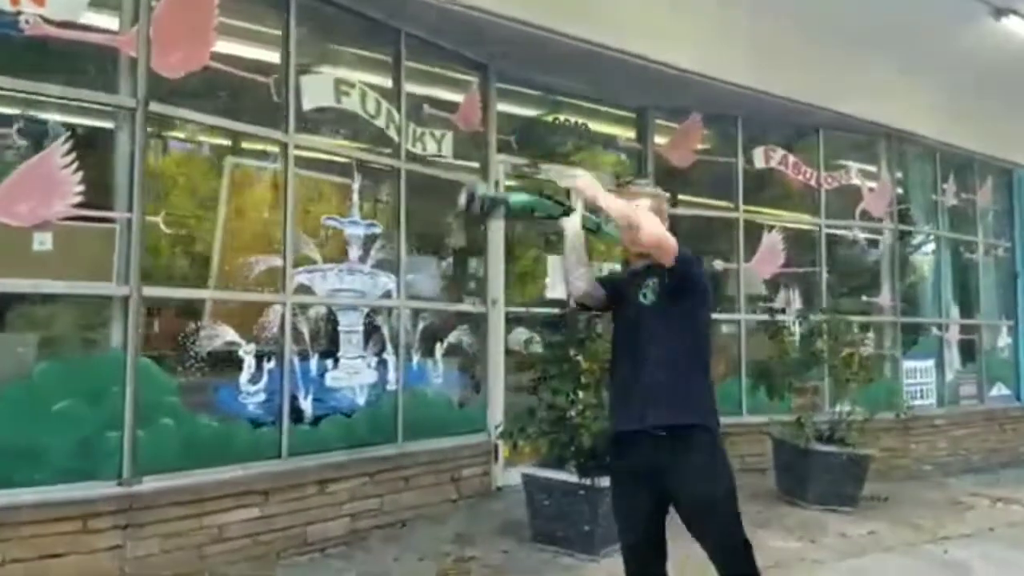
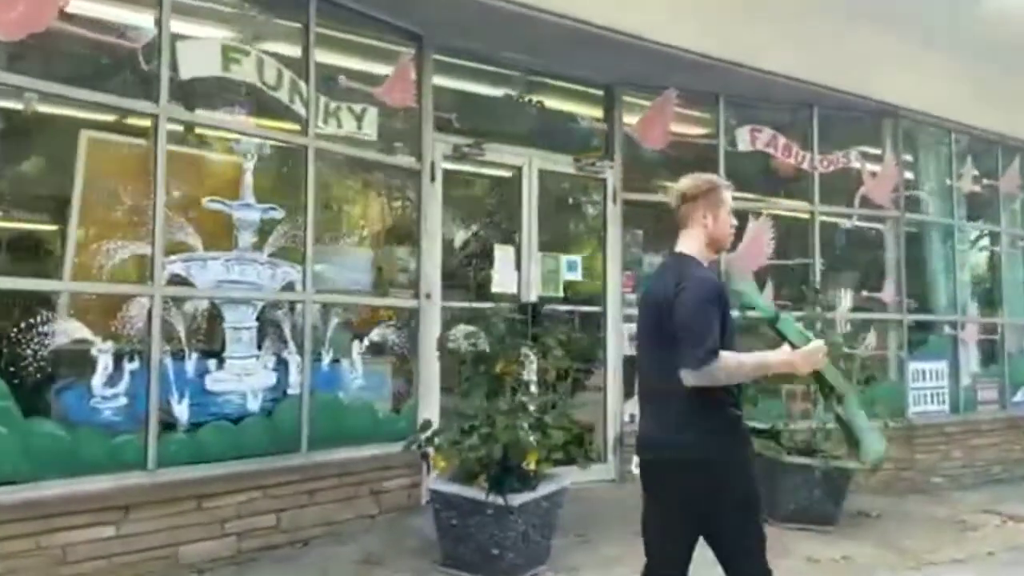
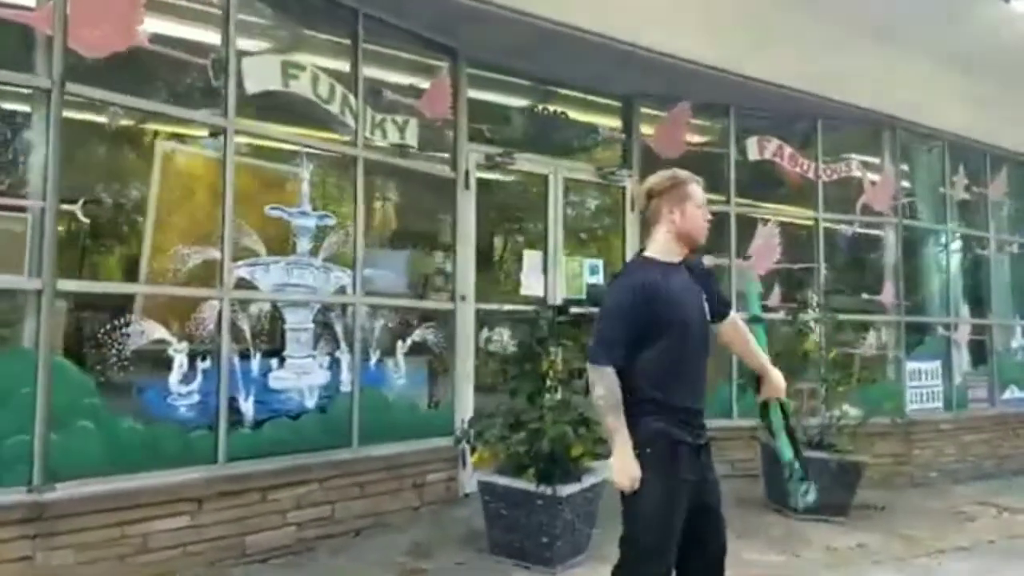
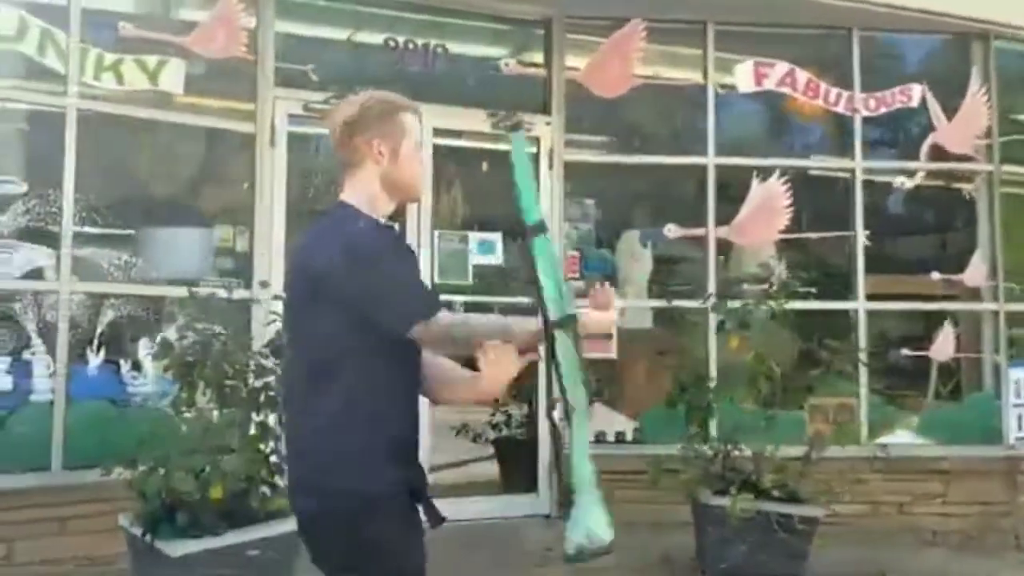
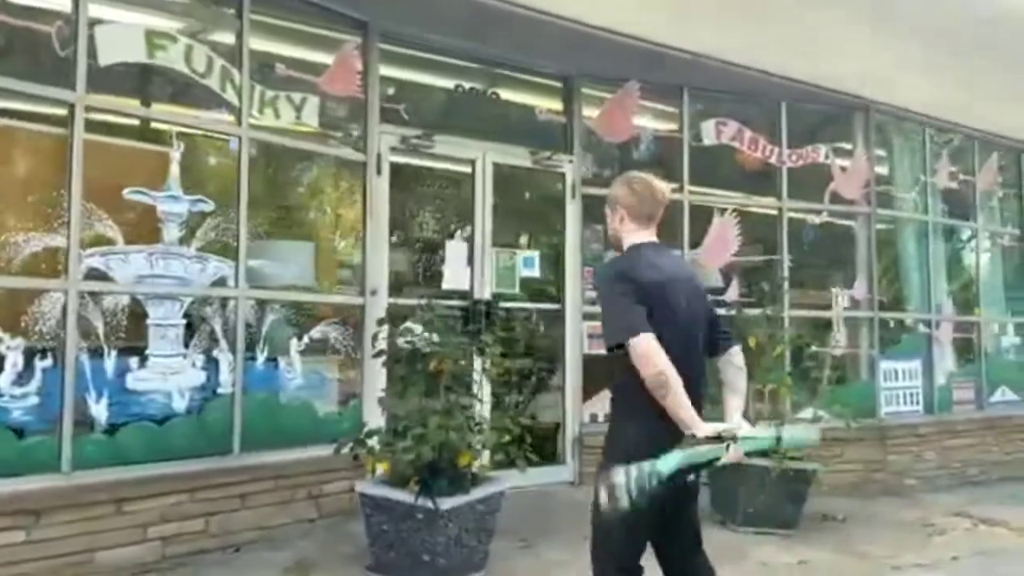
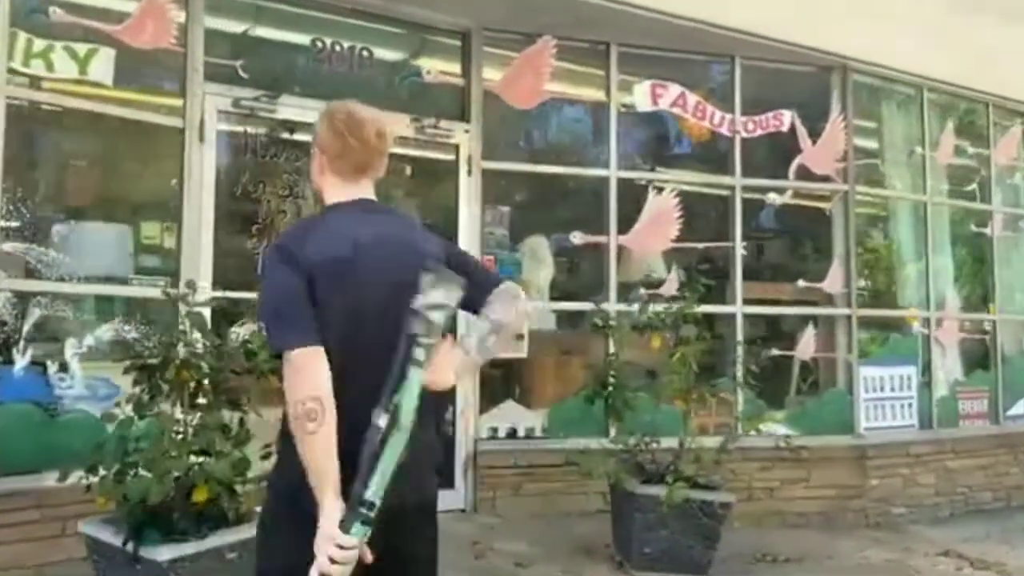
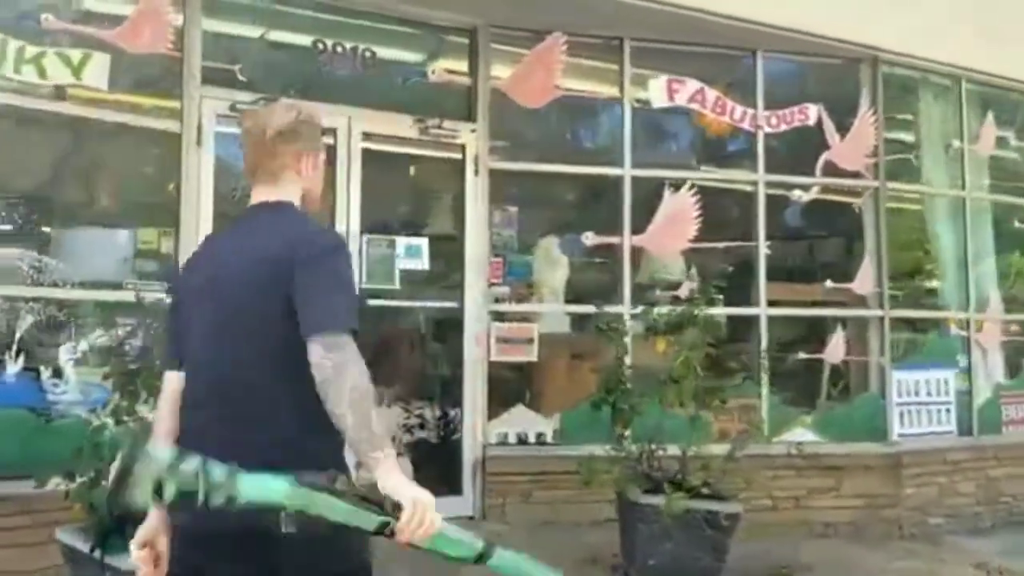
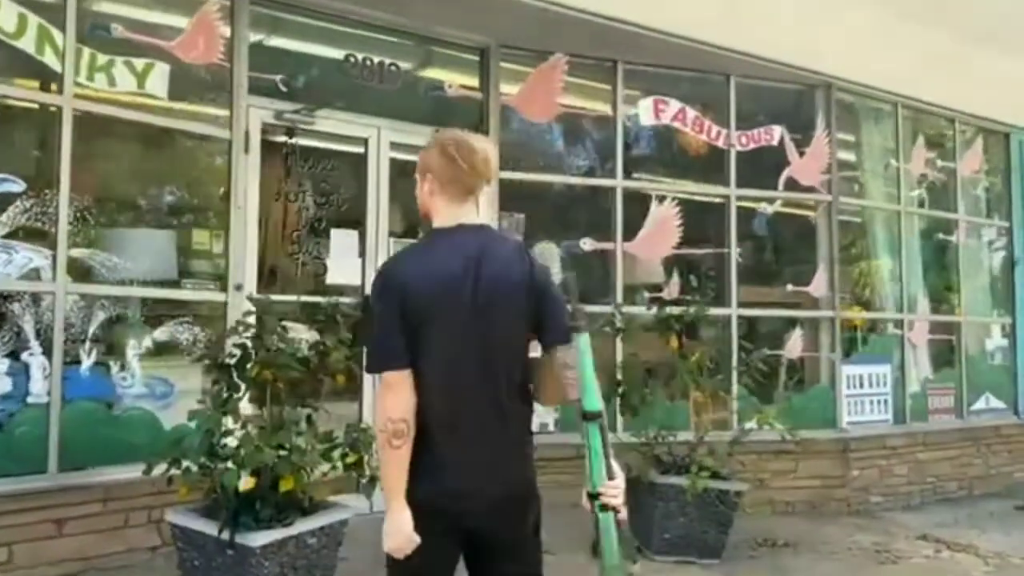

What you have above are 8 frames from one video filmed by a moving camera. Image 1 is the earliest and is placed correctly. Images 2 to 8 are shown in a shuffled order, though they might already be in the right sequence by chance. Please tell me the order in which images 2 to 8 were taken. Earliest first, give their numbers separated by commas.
3, 2, 5, 8, 6, 7, 4
